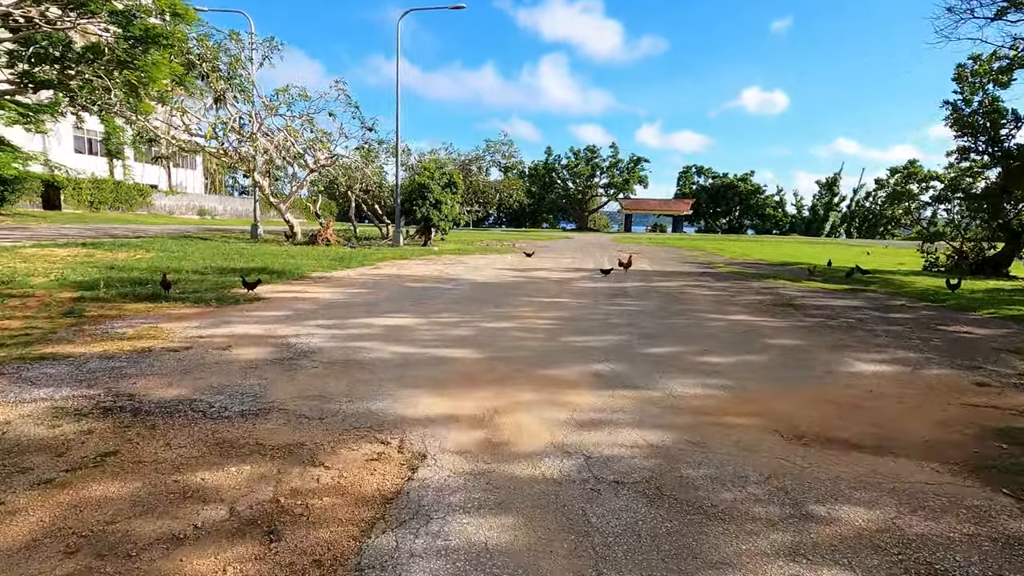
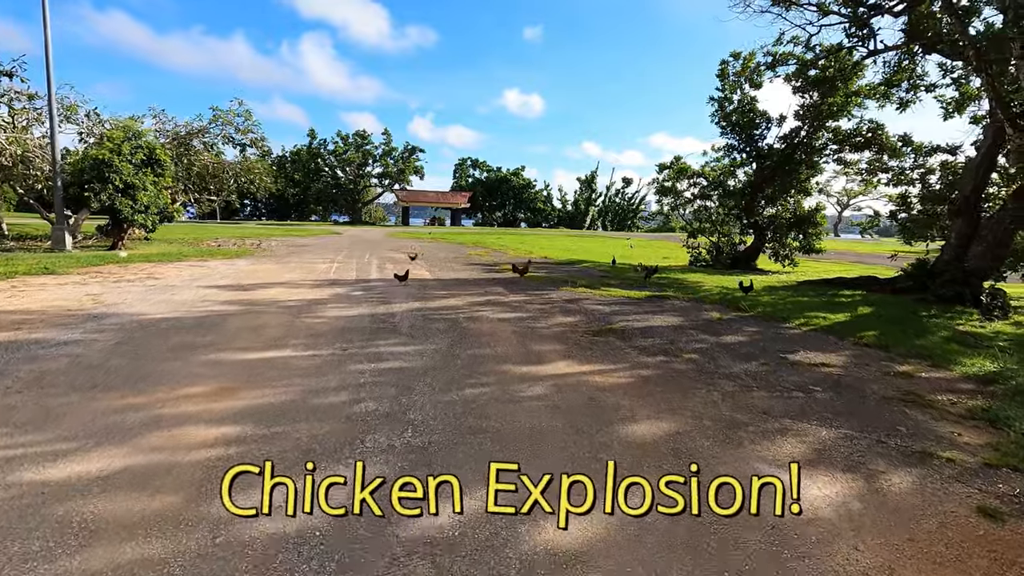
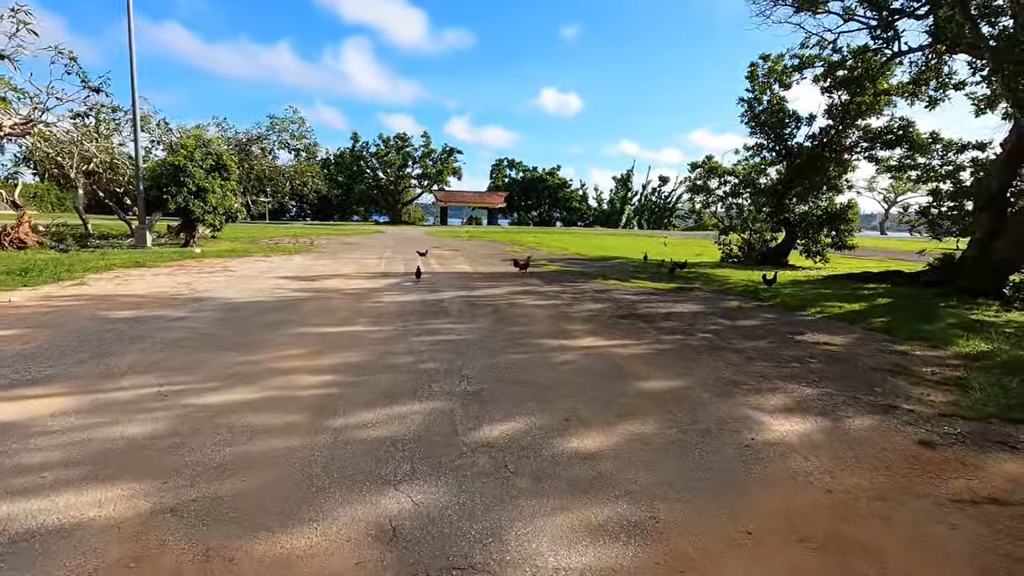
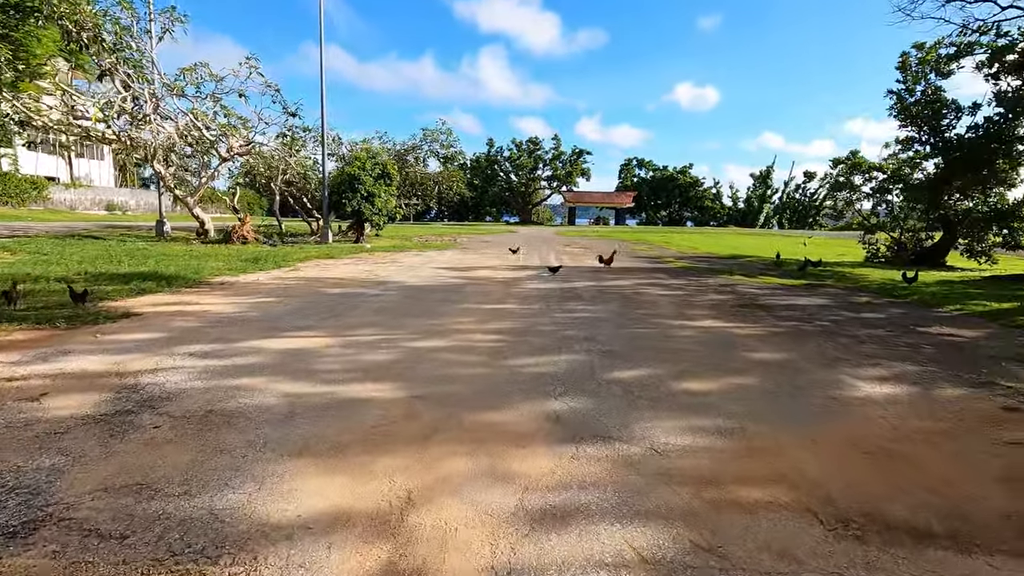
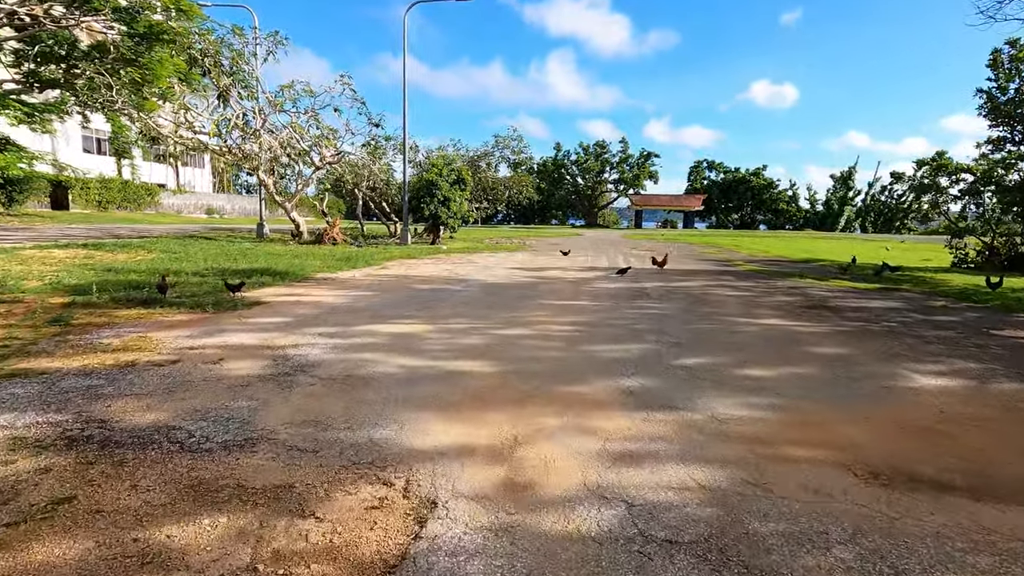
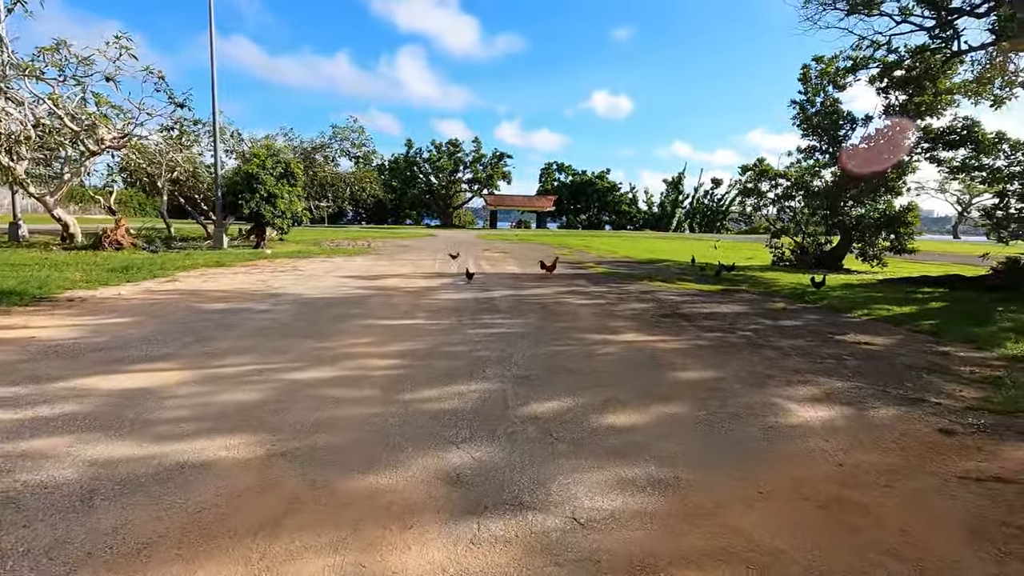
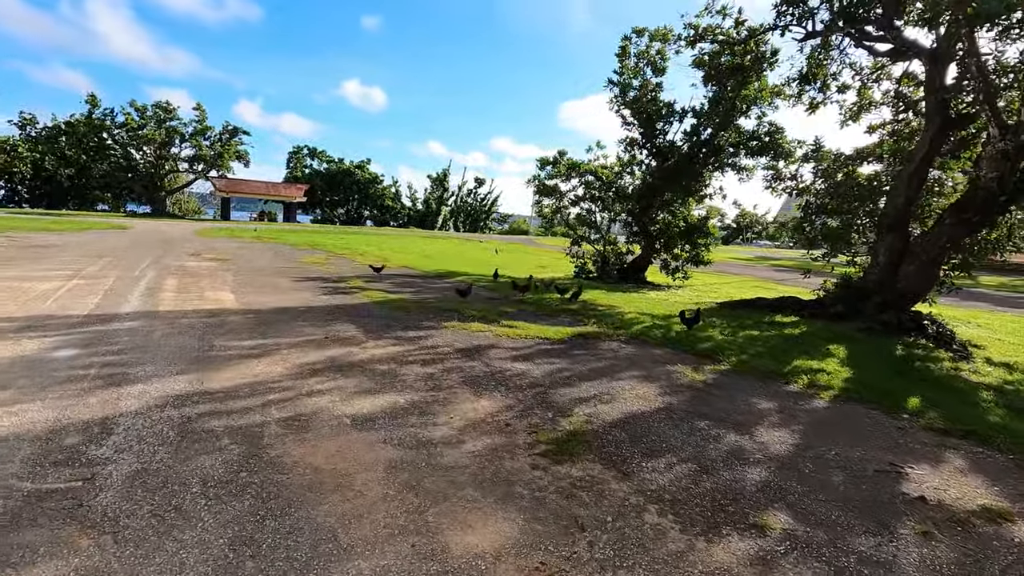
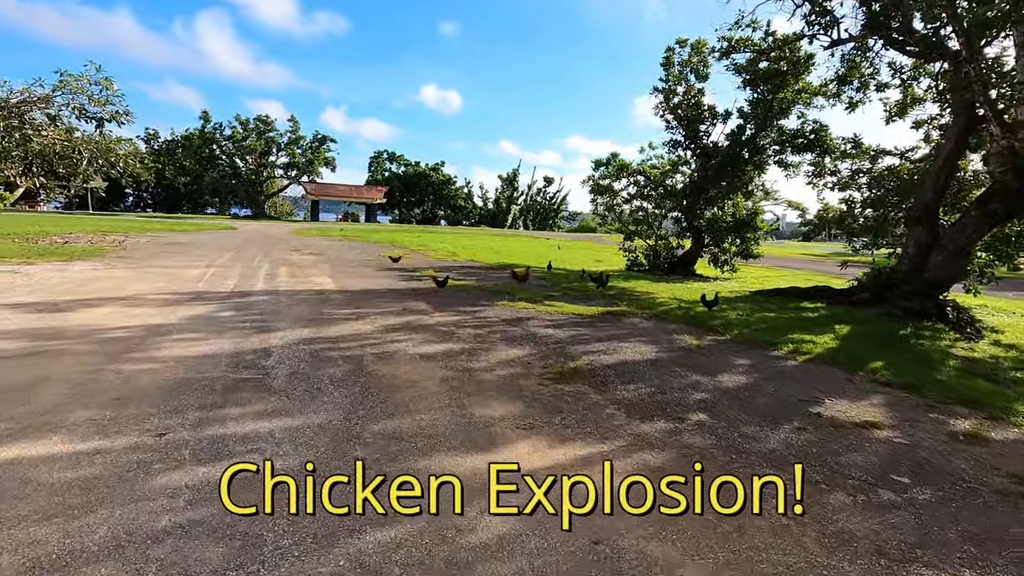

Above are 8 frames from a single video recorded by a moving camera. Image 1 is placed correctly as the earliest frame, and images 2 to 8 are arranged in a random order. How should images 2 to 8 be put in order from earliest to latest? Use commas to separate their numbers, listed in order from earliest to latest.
5, 4, 6, 3, 2, 8, 7
